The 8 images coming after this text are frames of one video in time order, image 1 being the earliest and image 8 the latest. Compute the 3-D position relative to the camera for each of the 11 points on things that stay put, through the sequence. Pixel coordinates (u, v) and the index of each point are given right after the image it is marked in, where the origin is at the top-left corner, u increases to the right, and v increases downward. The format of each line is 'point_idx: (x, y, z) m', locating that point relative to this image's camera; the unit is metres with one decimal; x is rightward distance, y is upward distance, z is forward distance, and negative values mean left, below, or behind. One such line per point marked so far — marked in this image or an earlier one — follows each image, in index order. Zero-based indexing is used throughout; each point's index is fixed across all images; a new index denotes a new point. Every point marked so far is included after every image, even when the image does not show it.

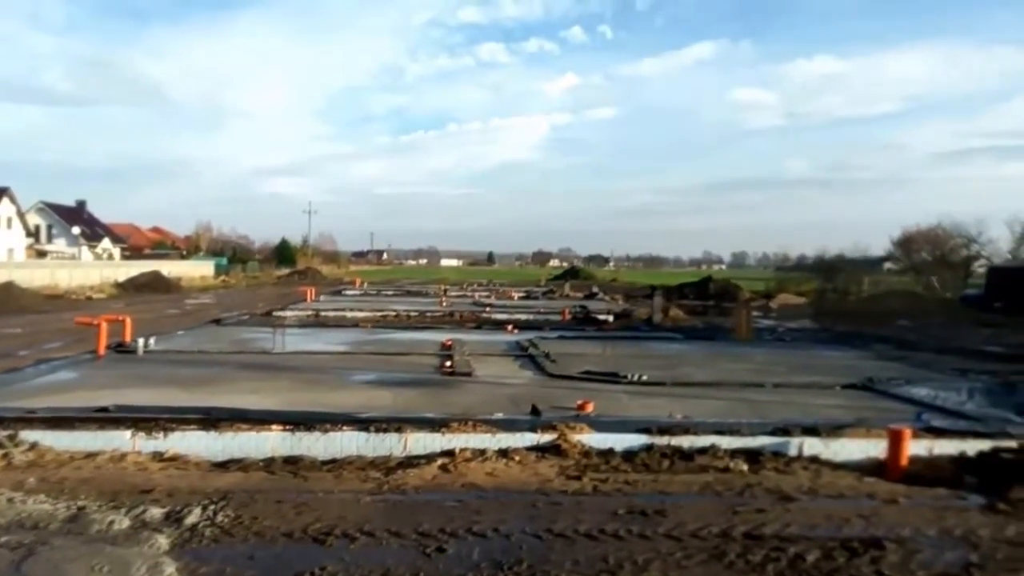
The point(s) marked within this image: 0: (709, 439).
0: (+1.7, -1.3, +9.0) m
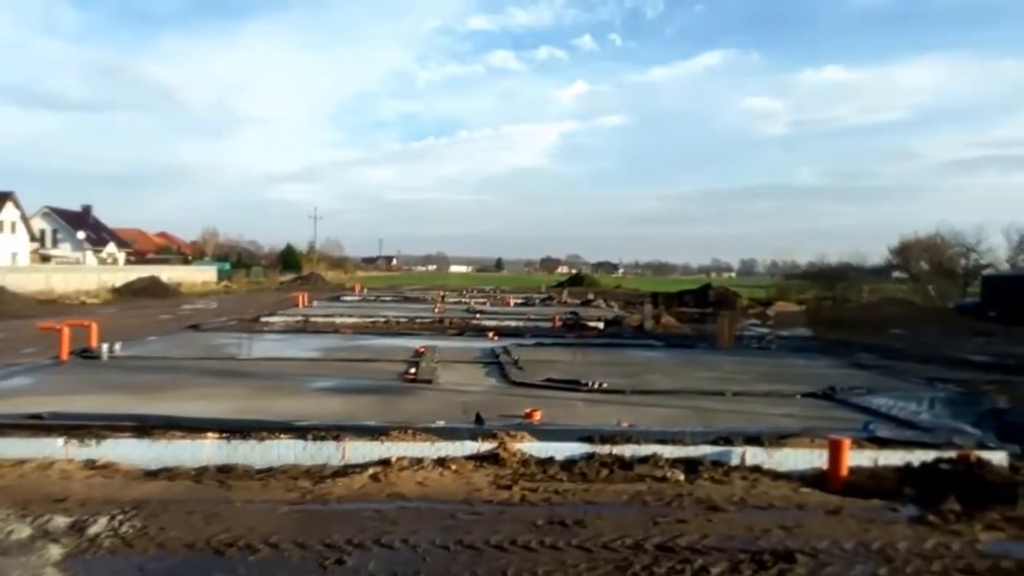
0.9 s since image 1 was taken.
0: (+1.2, -1.3, +8.9) m
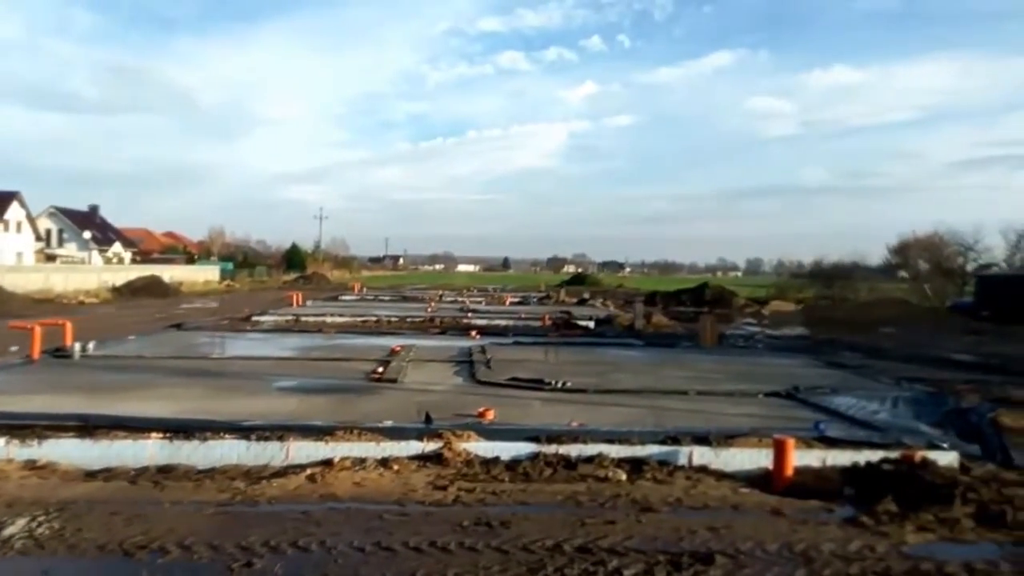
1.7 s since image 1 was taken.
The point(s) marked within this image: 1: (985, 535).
0: (+0.7, -1.3, +8.9) m
1: (+2.7, -1.4, +6.2) m
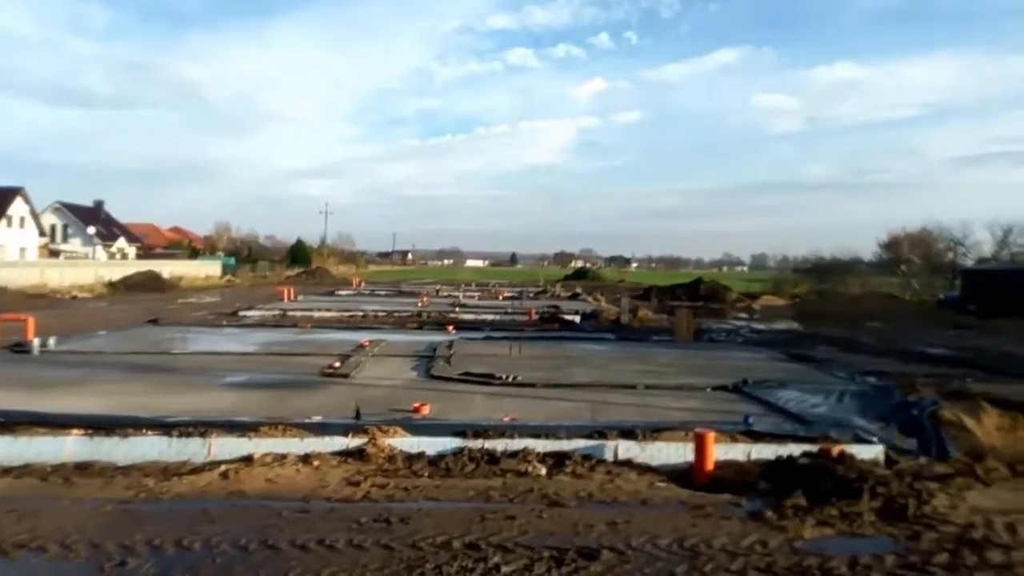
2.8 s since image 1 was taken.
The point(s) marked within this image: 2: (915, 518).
0: (+0.1, -1.3, +8.9) m
1: (+2.1, -1.4, +6.2) m
2: (+2.4, -1.4, +6.4) m
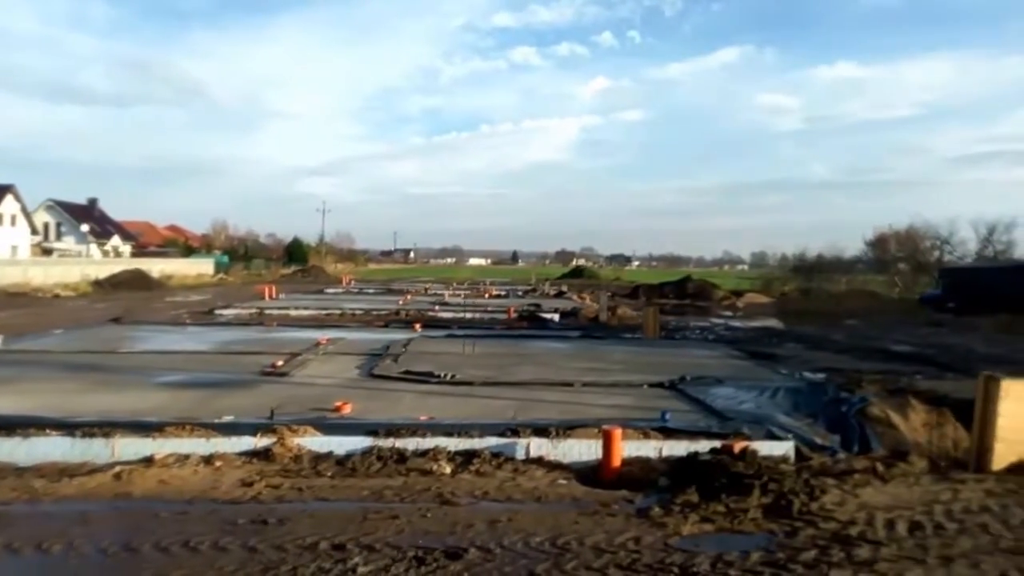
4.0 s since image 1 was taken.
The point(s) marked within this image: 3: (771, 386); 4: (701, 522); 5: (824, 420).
0: (-0.6, -1.3, +8.8) m
1: (+1.4, -1.4, +6.1) m
2: (+1.7, -1.4, +6.4) m
3: (+3.5, -1.3, +14.3) m
4: (+1.1, -1.4, +6.2) m
5: (+3.6, -1.5, +12.1) m
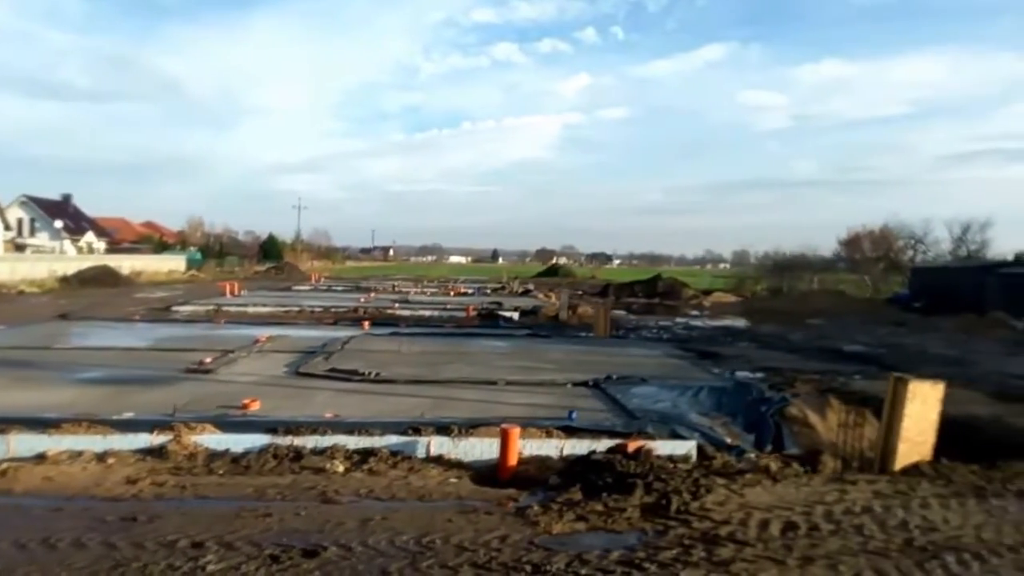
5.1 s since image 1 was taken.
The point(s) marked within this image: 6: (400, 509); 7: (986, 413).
0: (-1.5, -1.2, +8.8) m
1: (+0.7, -1.4, +6.1) m
2: (+1.0, -1.4, +6.4) m
3: (+2.5, -1.3, +14.4) m
4: (+0.4, -1.4, +6.2) m
5: (+2.6, -1.5, +12.2) m
6: (-0.7, -1.4, +6.5) m
7: (+5.6, -1.5, +12.5) m
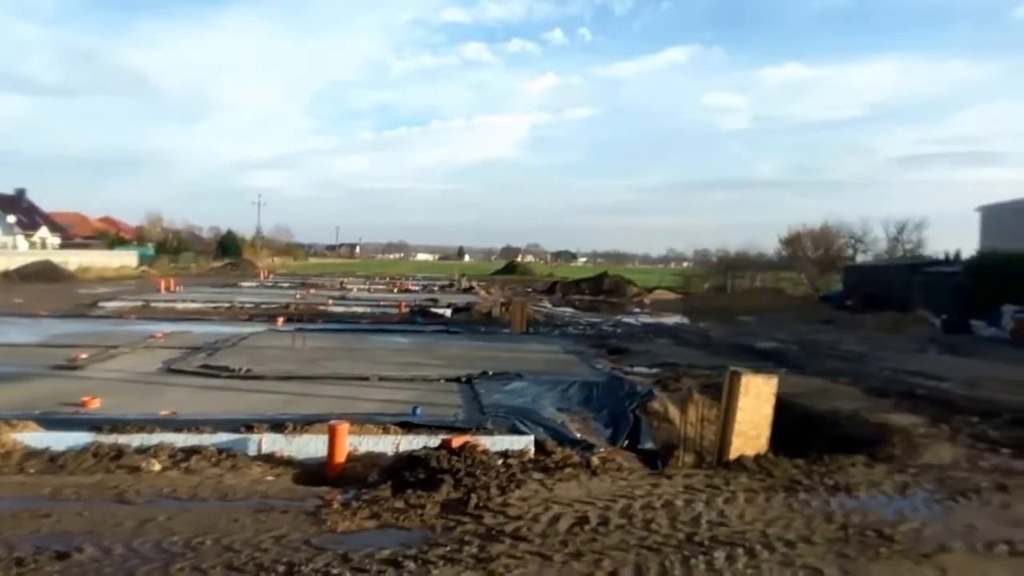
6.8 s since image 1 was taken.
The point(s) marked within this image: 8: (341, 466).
0: (-2.8, -1.2, +8.5) m
1: (-0.5, -1.3, +6.0) m
2: (-0.2, -1.3, +6.3) m
3: (+0.8, -1.3, +14.4) m
4: (-0.8, -1.3, +6.1) m
5: (+1.1, -1.4, +12.2) m
6: (-1.9, -1.3, +6.3) m
7: (+4.1, -1.4, +12.7) m
8: (-1.3, -1.3, +8.0) m
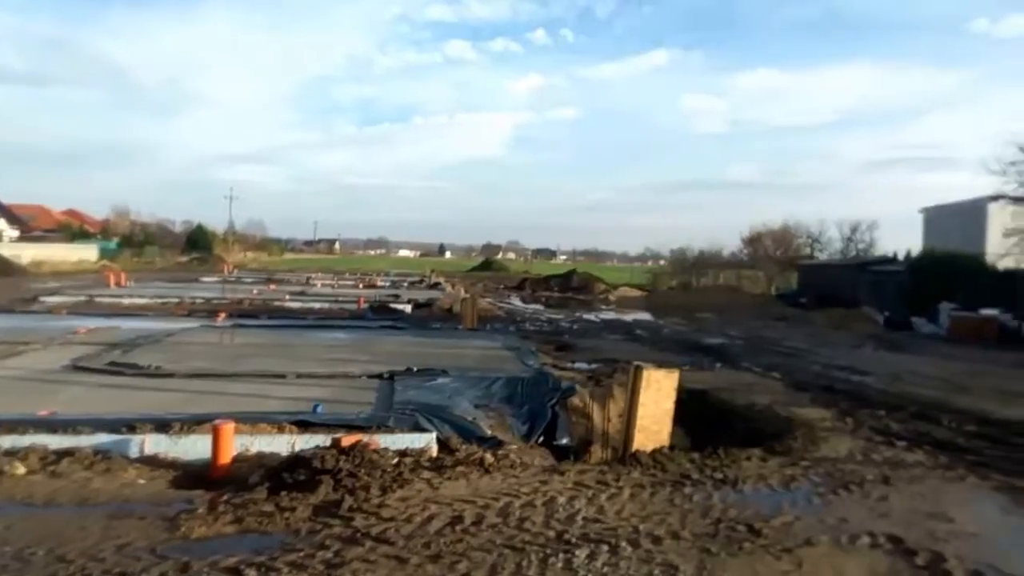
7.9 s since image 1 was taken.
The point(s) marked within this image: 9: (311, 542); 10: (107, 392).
0: (-3.6, -1.1, +8.0) m
1: (-1.2, -1.3, +5.6) m
2: (-0.9, -1.3, +5.9) m
3: (-0.2, -1.2, +14.0) m
4: (-1.5, -1.3, +5.6) m
5: (+0.1, -1.4, +11.8) m
6: (-2.6, -1.2, +5.8) m
7: (+3.1, -1.3, +12.4) m
8: (-2.1, -1.3, +7.5) m
9: (-1.0, -1.3, +5.2) m
10: (-4.2, -1.1, +11.0) m
